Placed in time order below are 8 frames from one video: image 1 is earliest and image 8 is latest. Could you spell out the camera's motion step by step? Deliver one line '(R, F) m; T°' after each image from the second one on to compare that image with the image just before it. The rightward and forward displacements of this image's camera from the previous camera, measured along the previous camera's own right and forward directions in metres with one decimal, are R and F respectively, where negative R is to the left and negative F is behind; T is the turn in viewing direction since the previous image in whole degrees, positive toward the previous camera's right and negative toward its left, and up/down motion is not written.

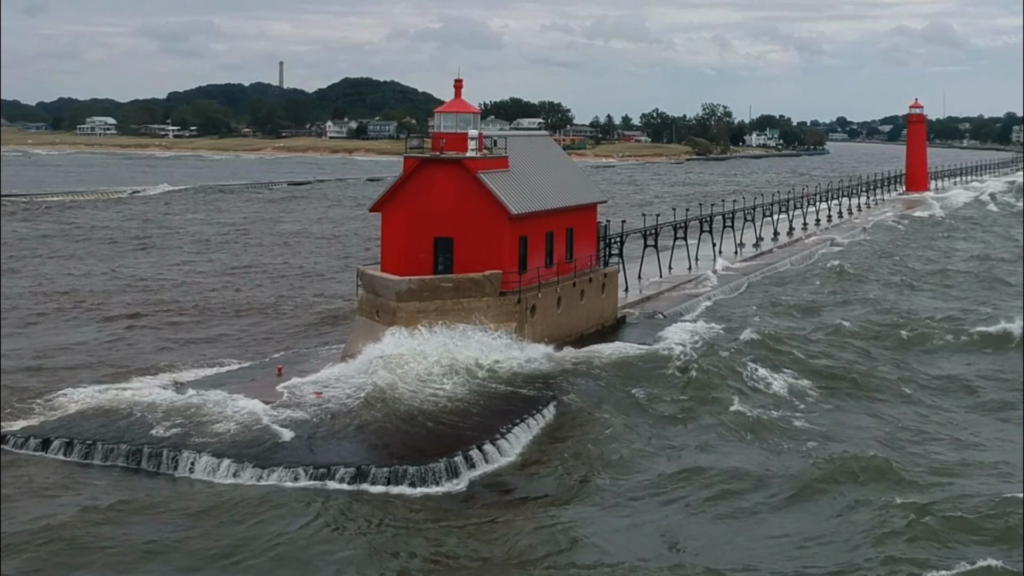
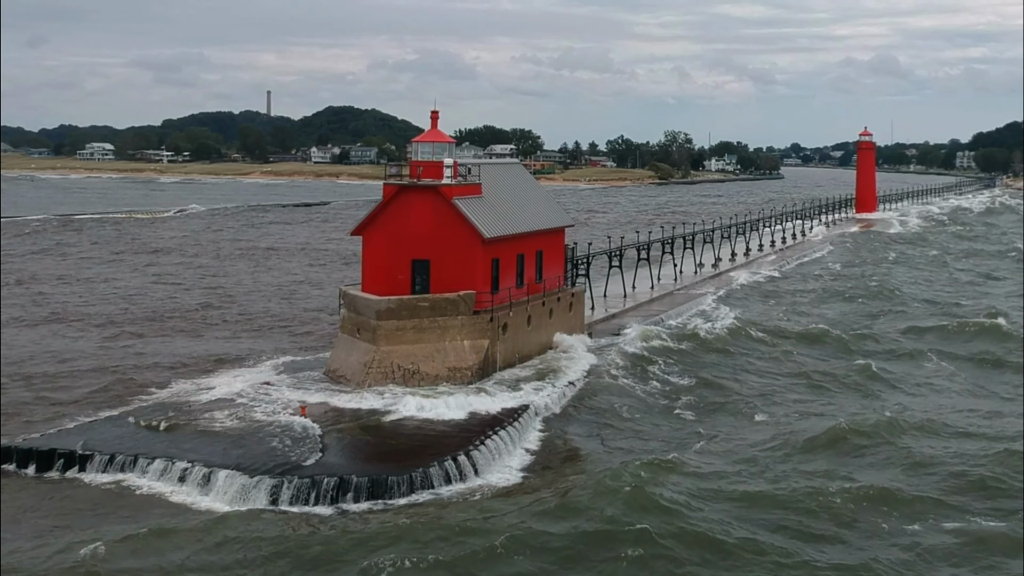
(-0.2, -1.2) m; +2°
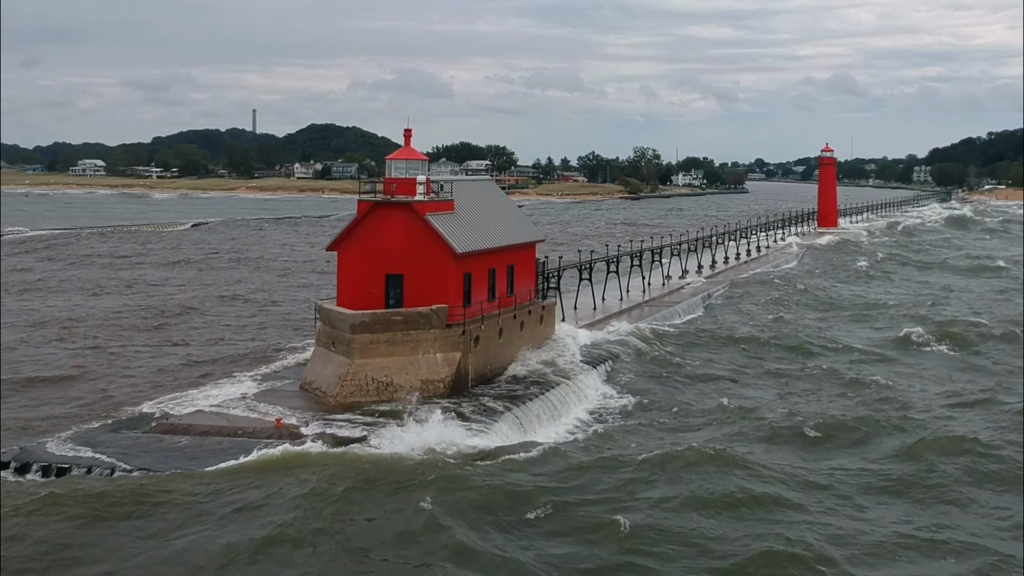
(-0.1, -1.0) m; +2°
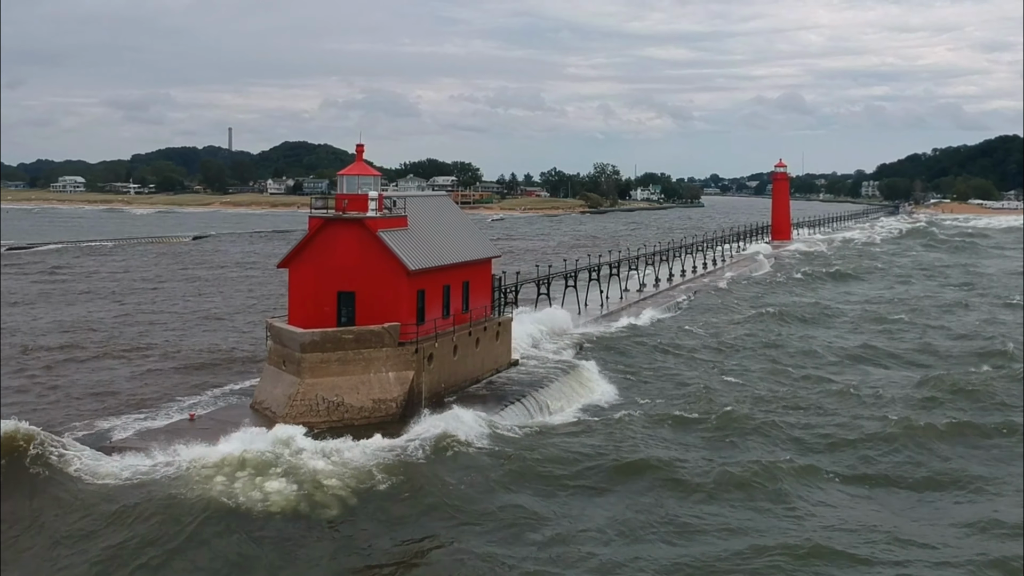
(0.0, -1.2) m; +2°
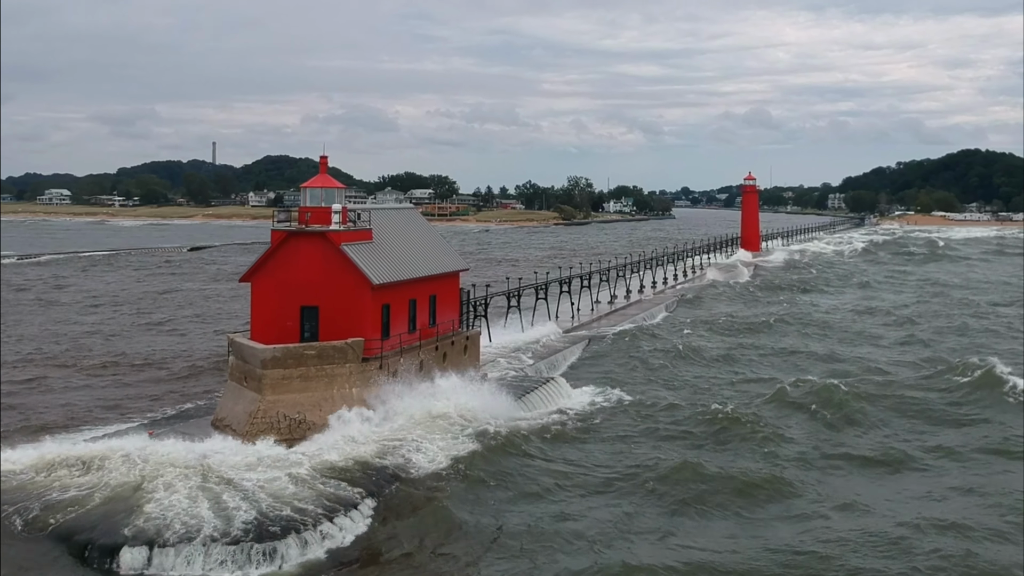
(0.0, -0.8) m; +2°
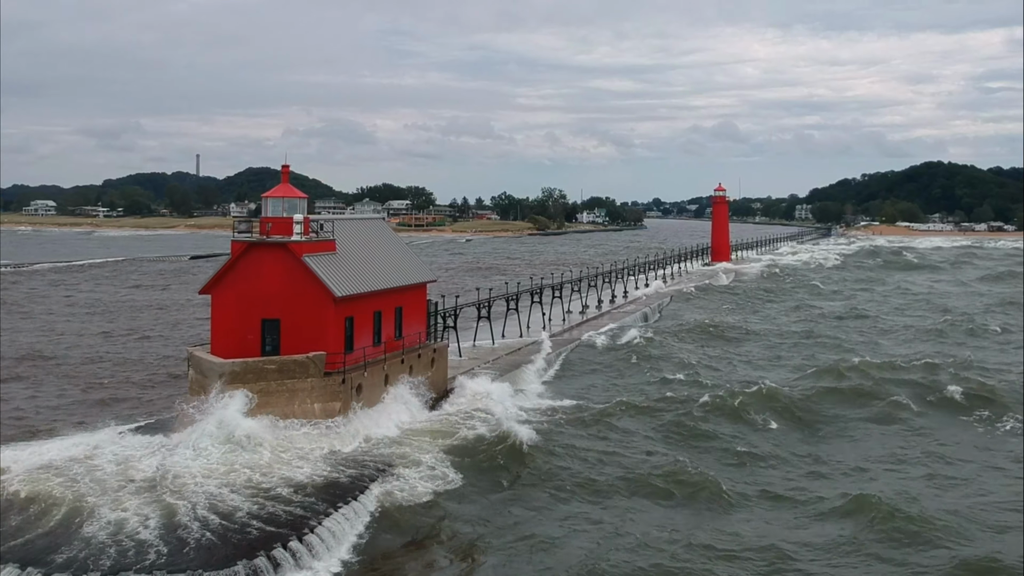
(0.0, -0.8) m; +2°
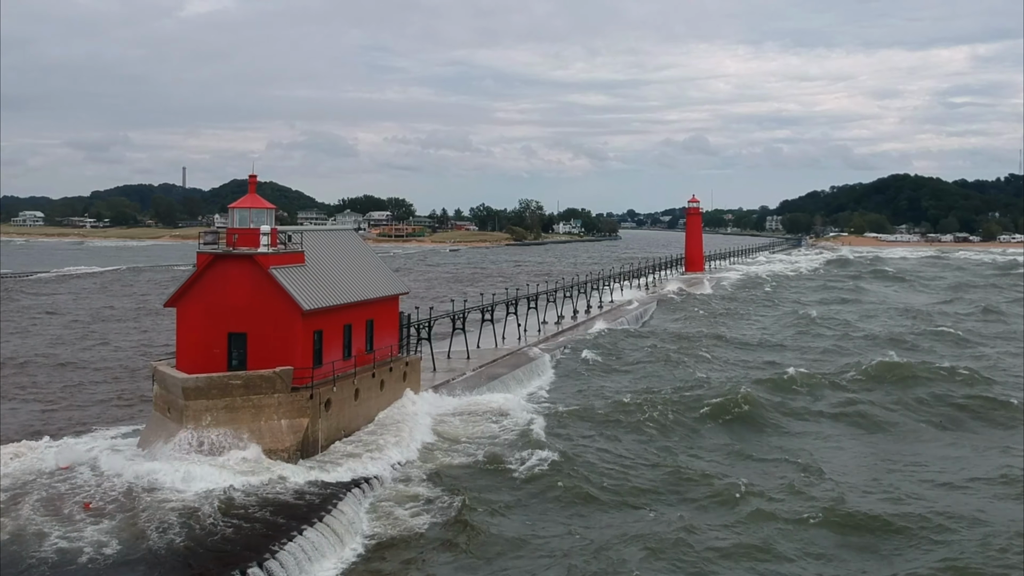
(0.0, -0.8) m; +2°
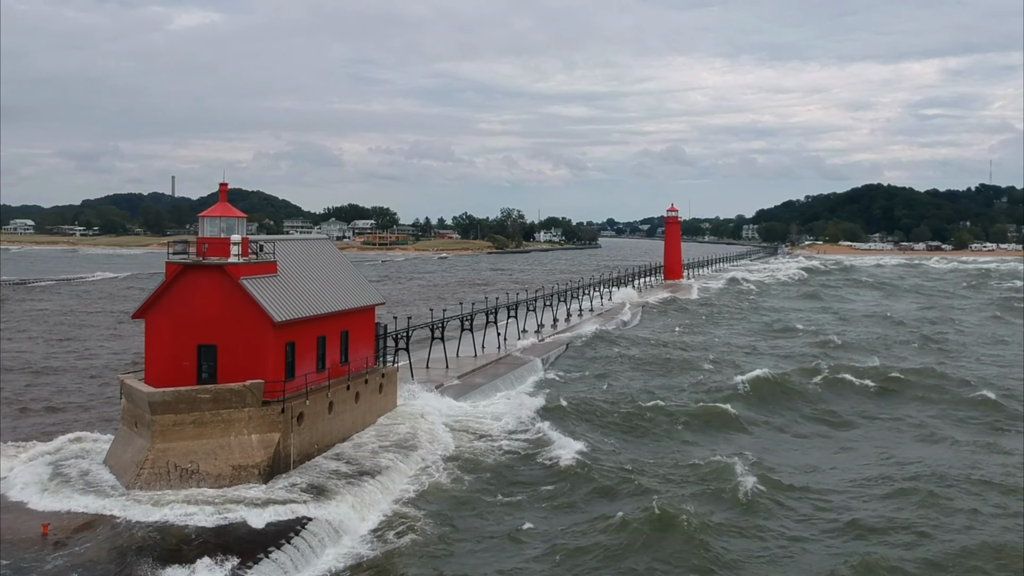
(0.0, -0.7) m; +1°
